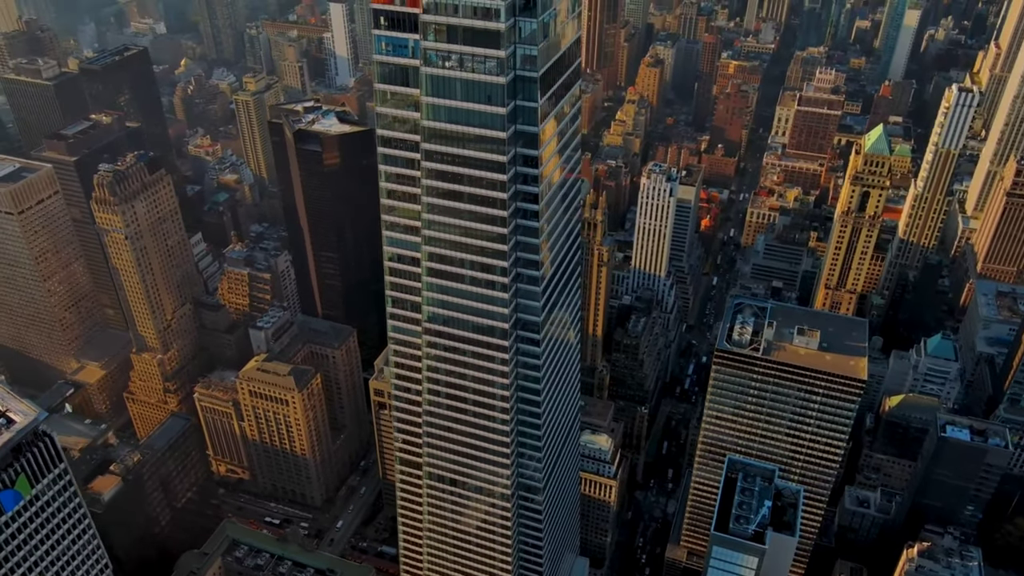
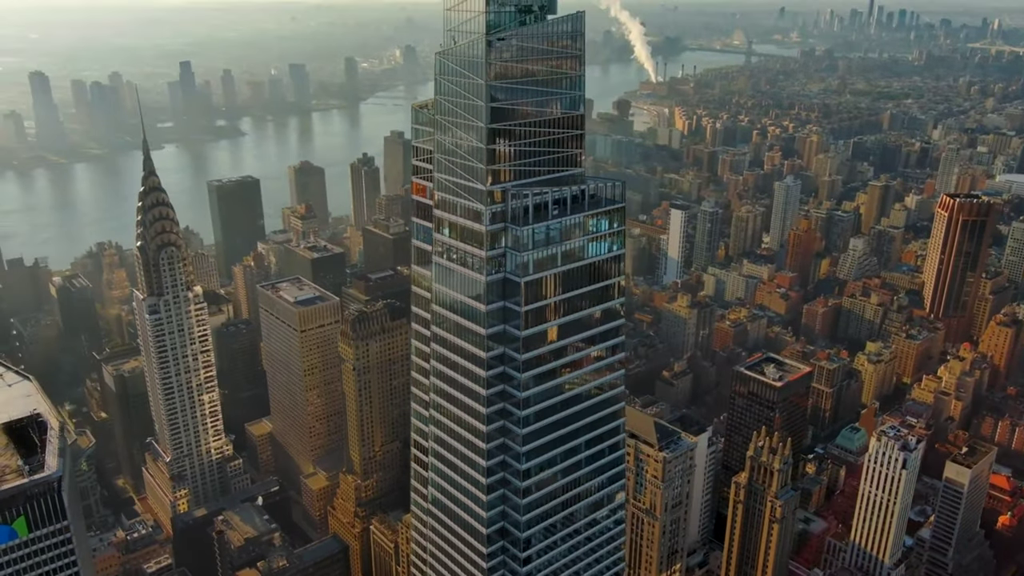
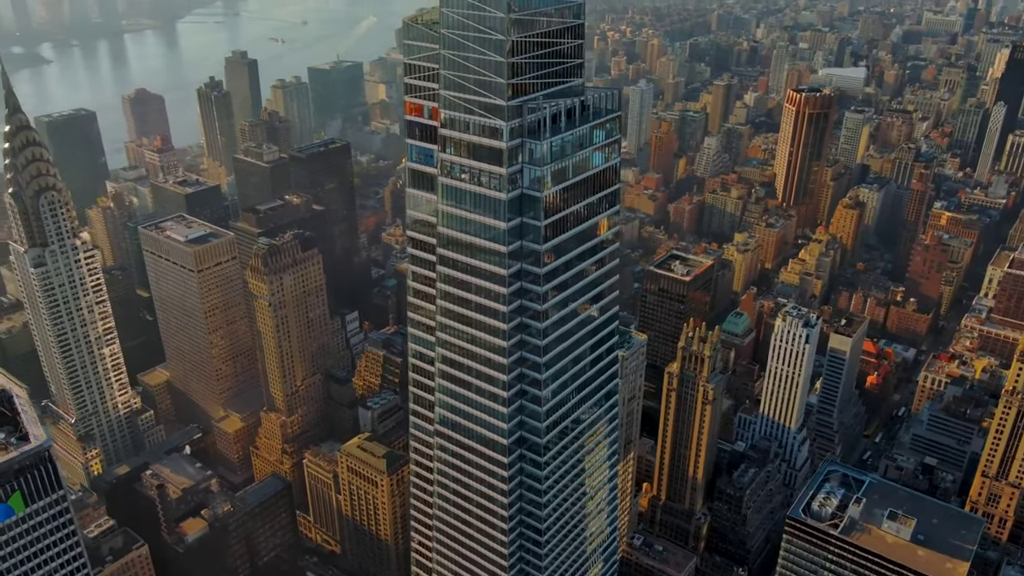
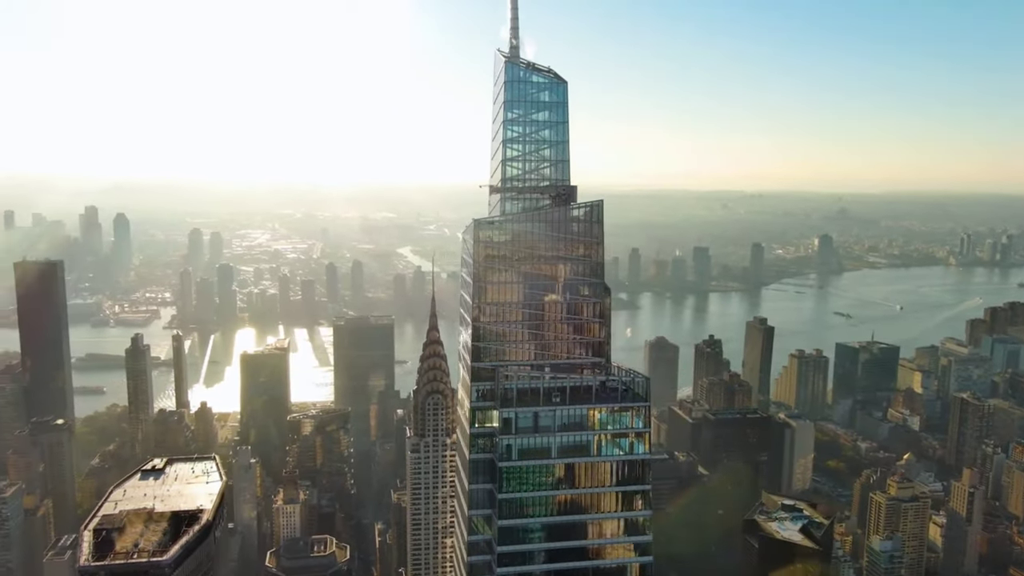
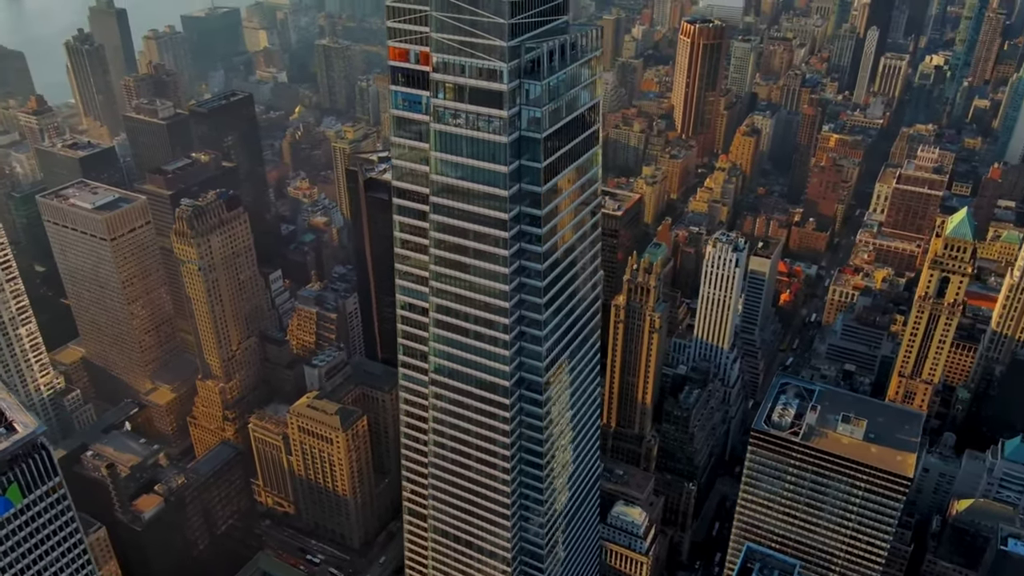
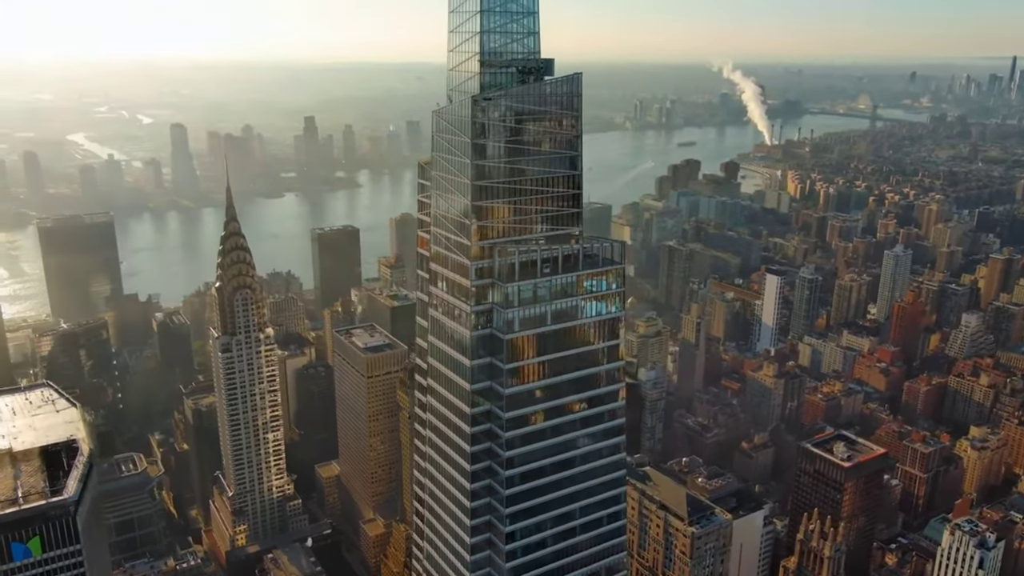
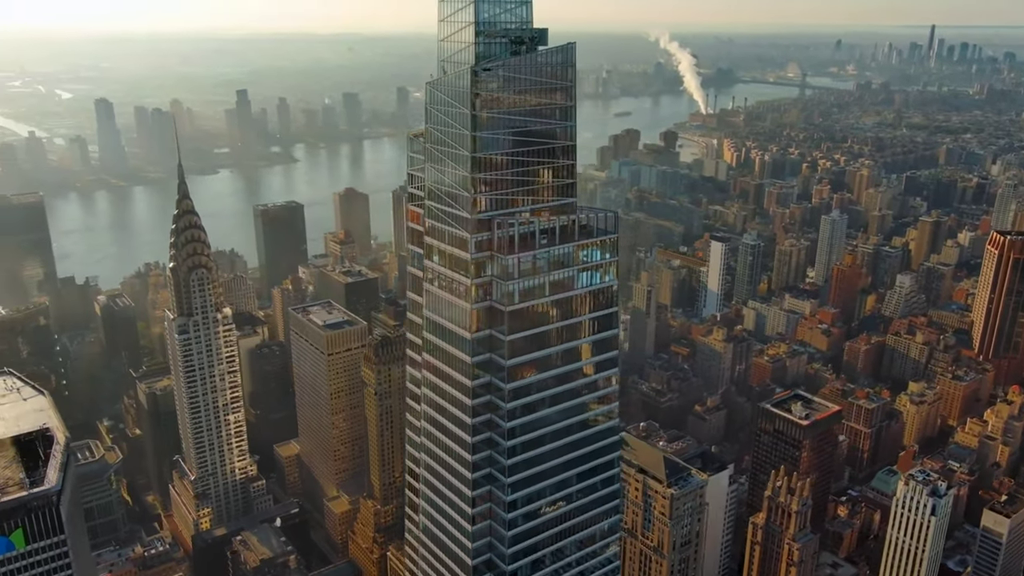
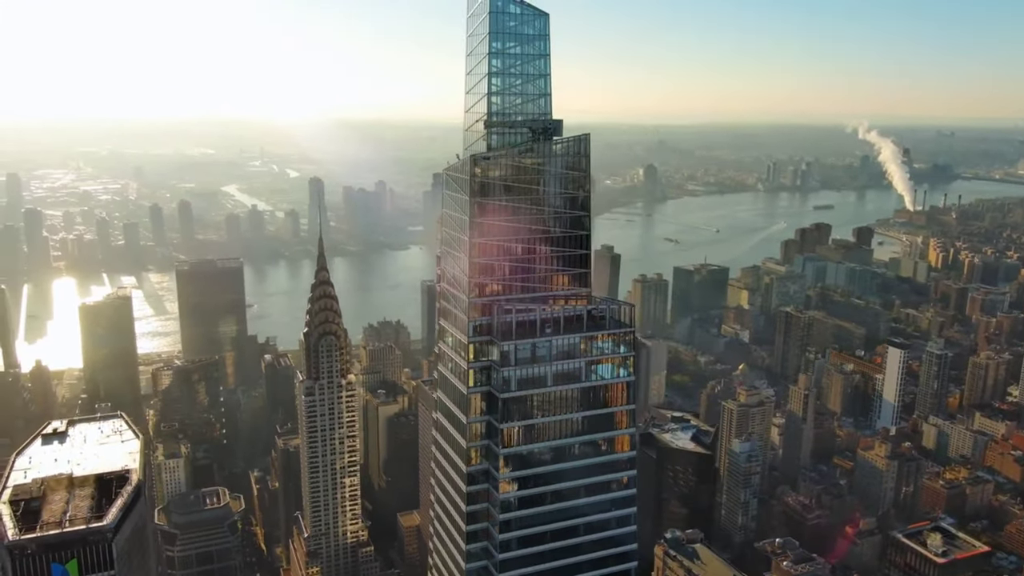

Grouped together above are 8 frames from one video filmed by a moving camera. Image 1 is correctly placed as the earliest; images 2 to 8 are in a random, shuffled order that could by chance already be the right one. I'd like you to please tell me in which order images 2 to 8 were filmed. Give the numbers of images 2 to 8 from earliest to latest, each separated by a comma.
5, 3, 2, 7, 6, 8, 4
